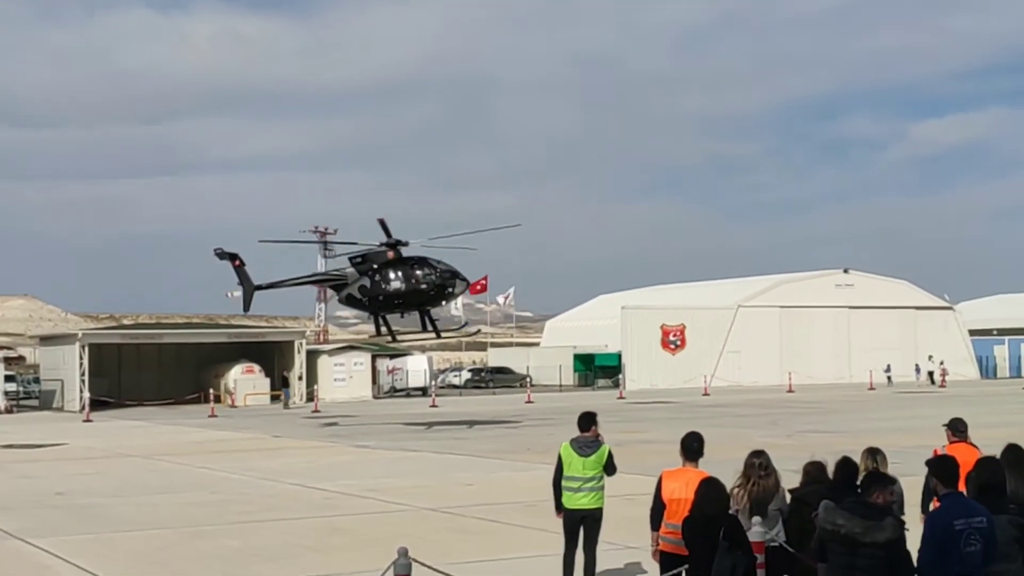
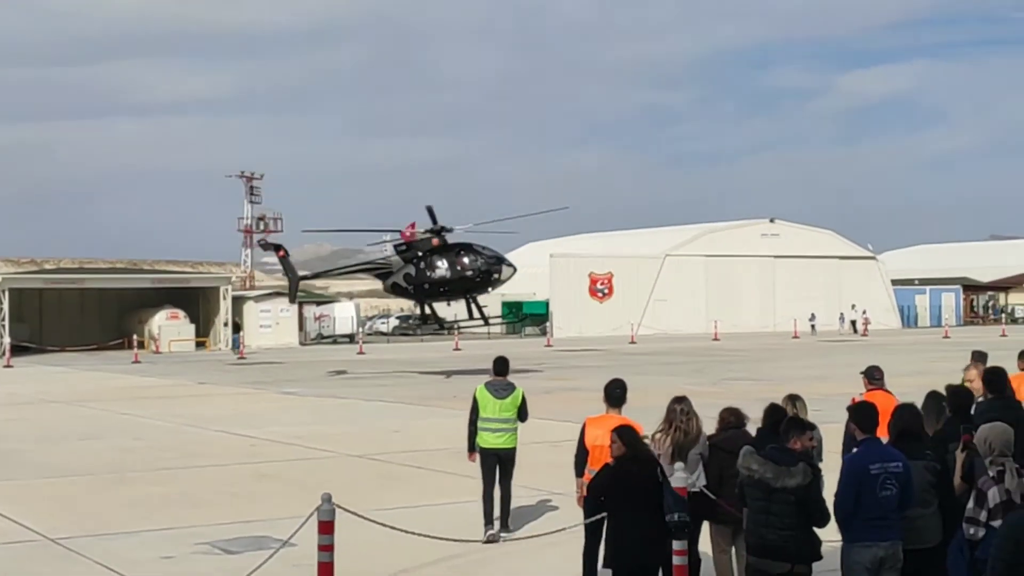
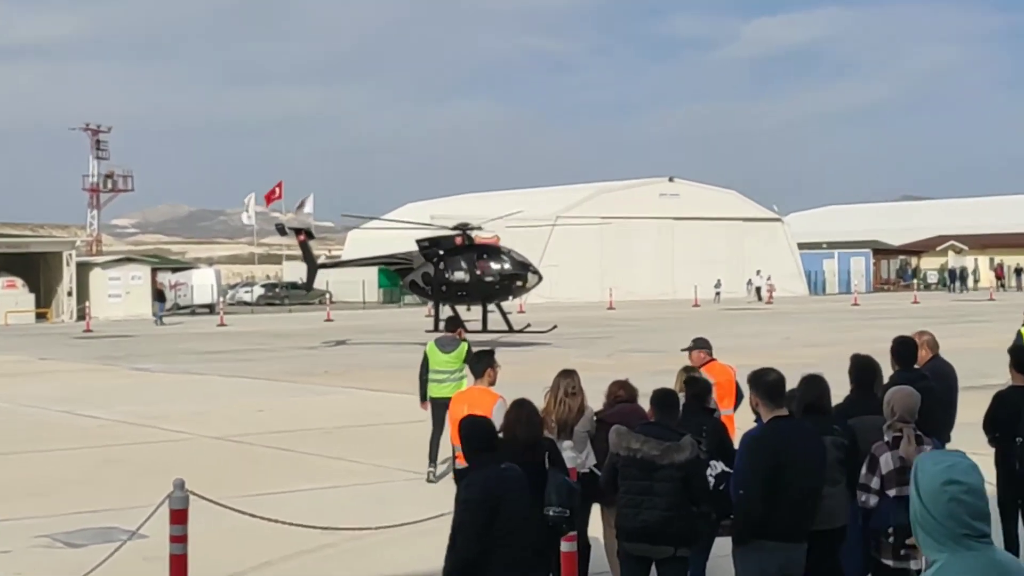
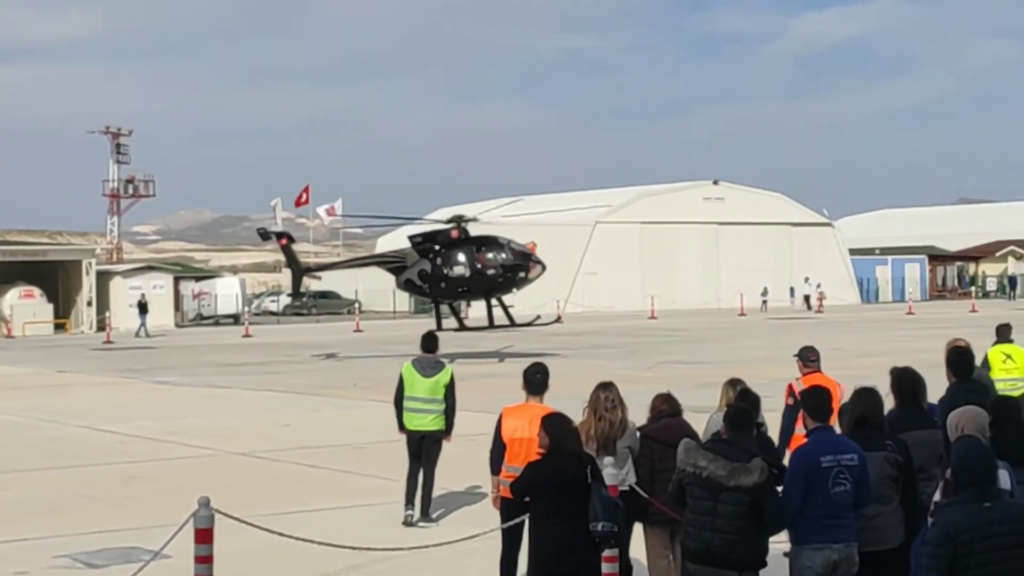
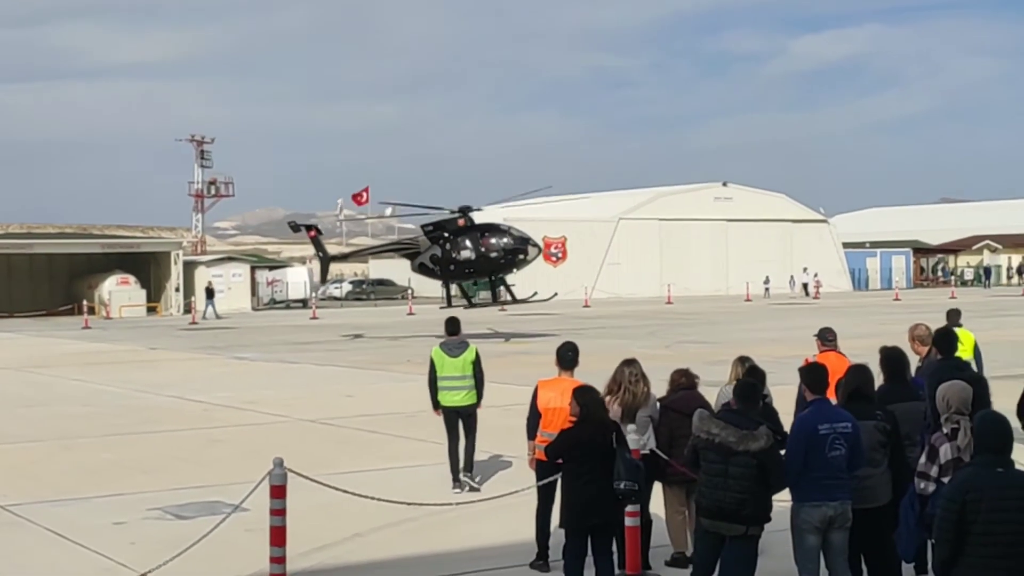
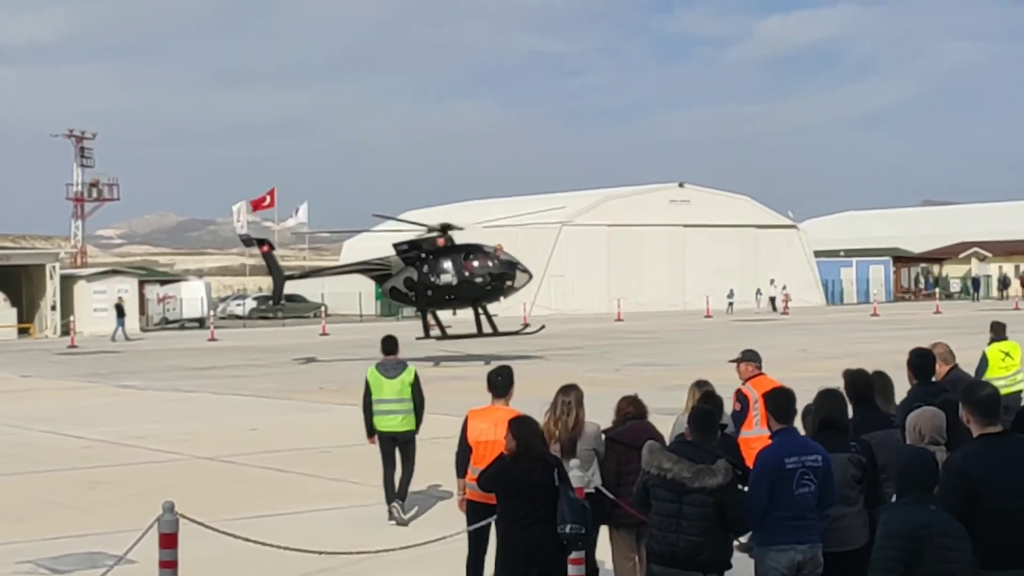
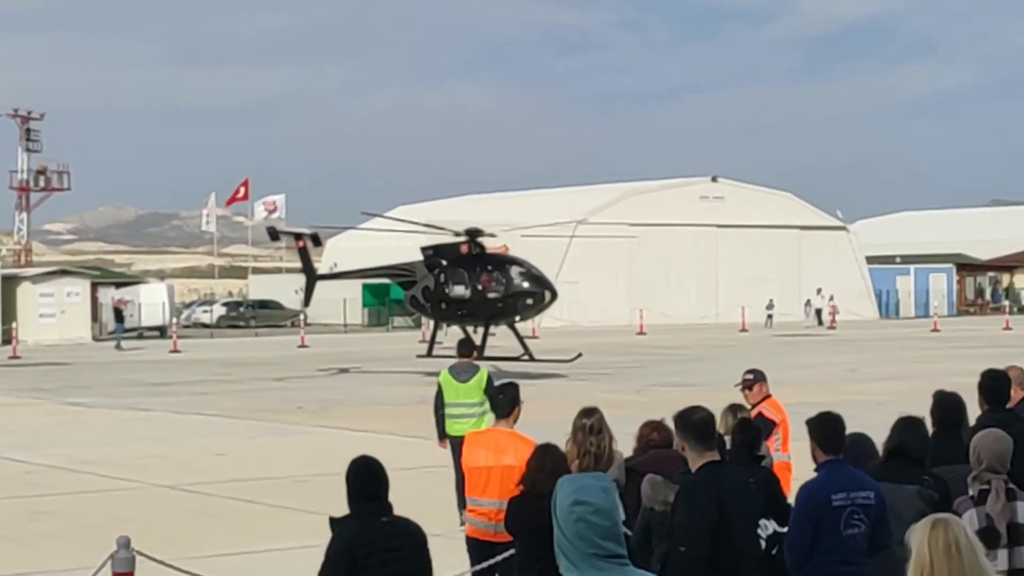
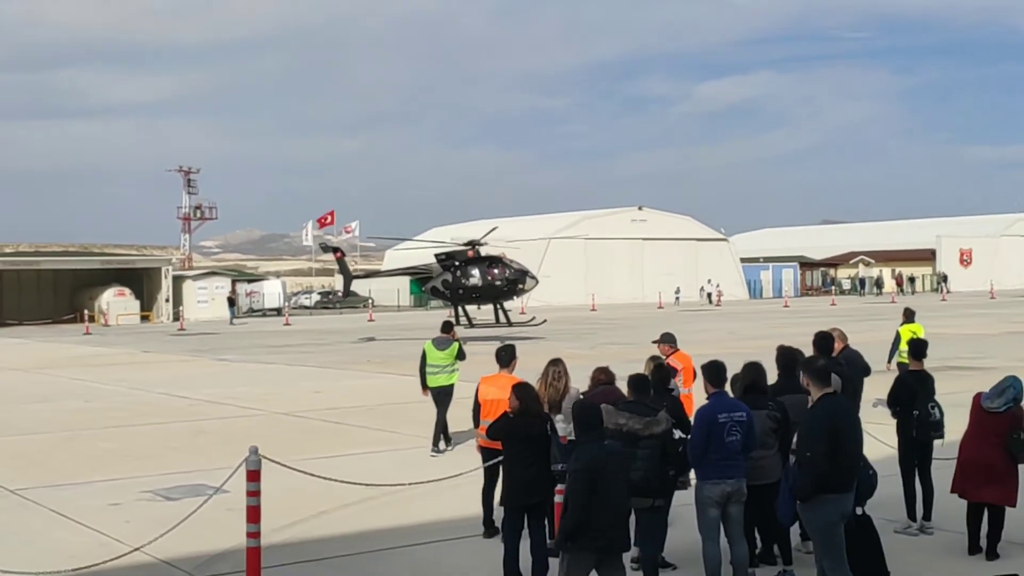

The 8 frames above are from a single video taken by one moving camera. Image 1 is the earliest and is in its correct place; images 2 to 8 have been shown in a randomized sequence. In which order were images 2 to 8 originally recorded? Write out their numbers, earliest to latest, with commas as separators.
2, 5, 4, 6, 8, 3, 7
